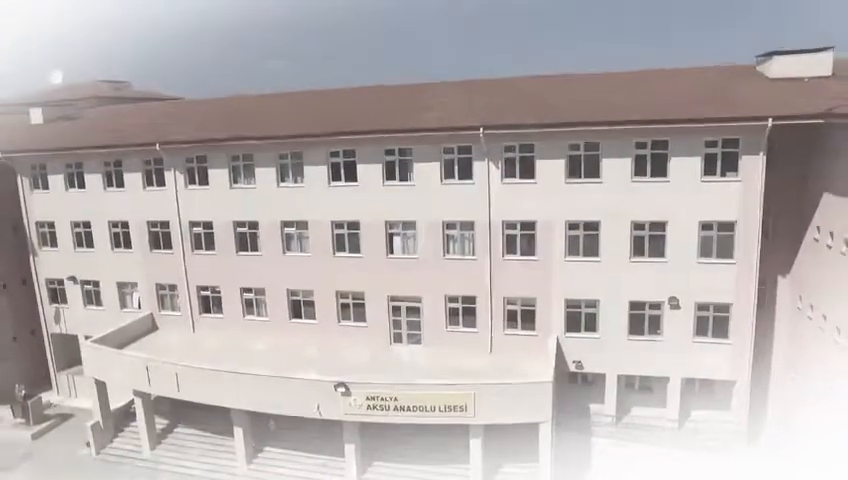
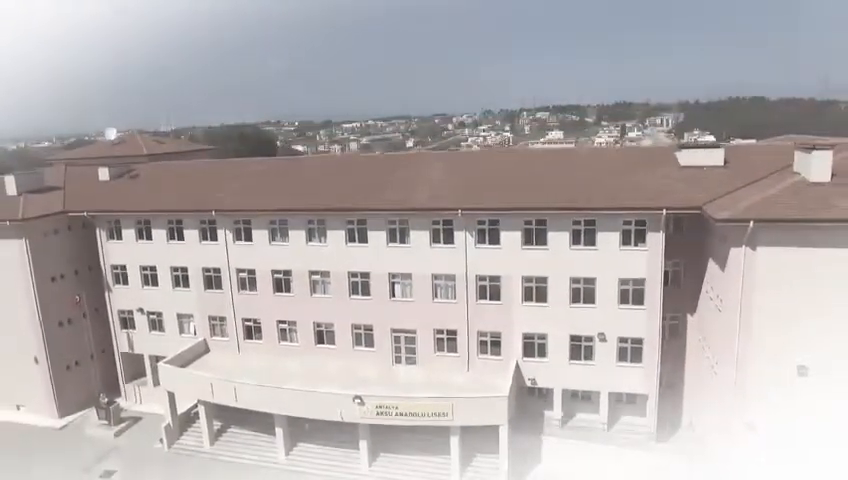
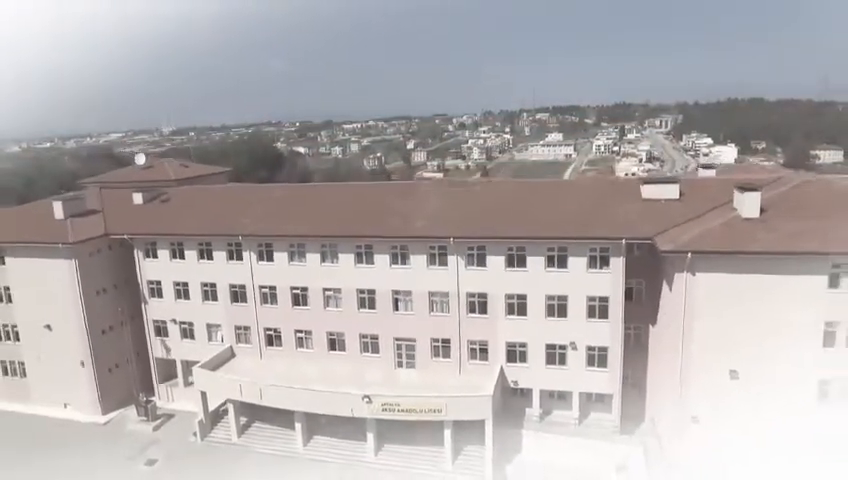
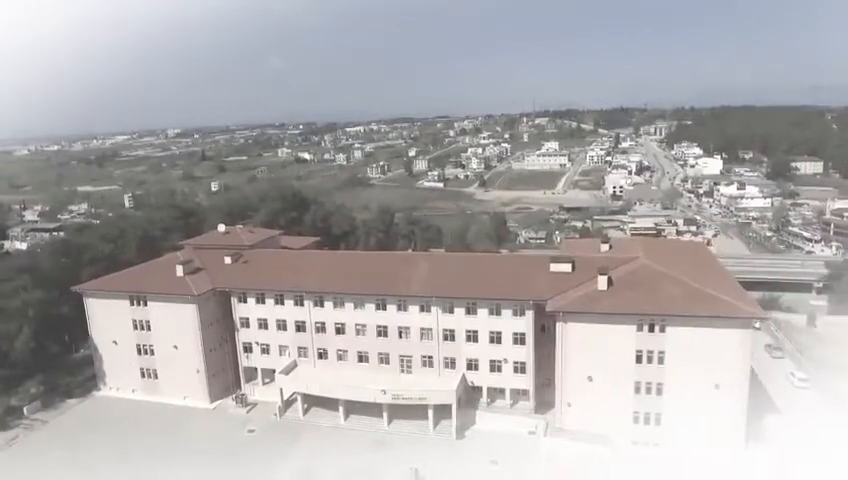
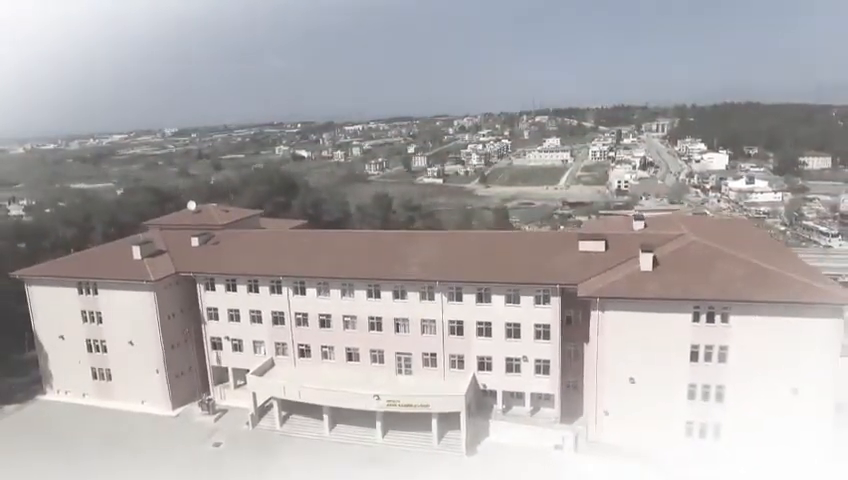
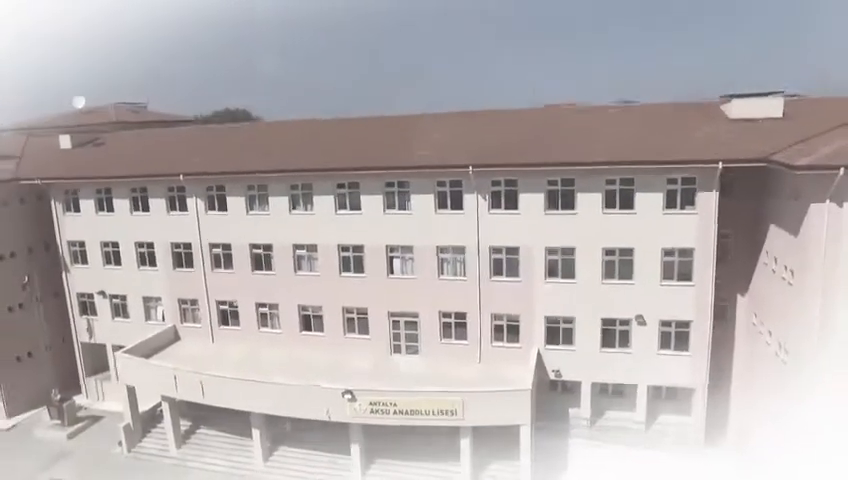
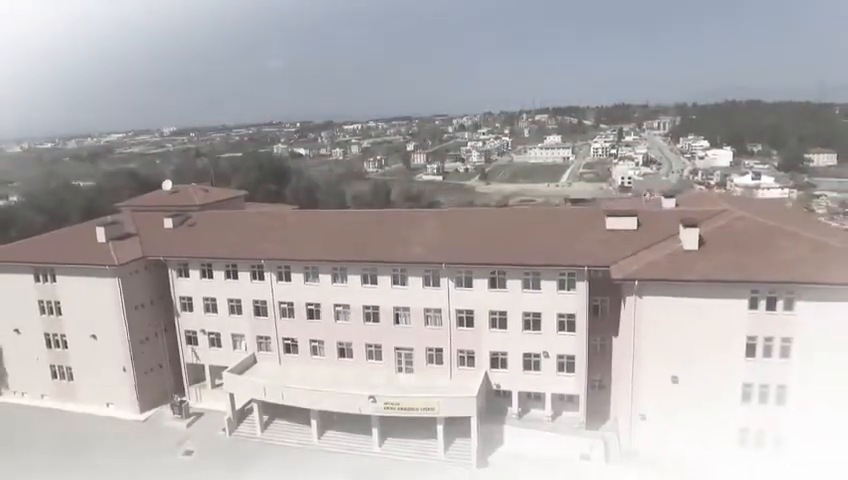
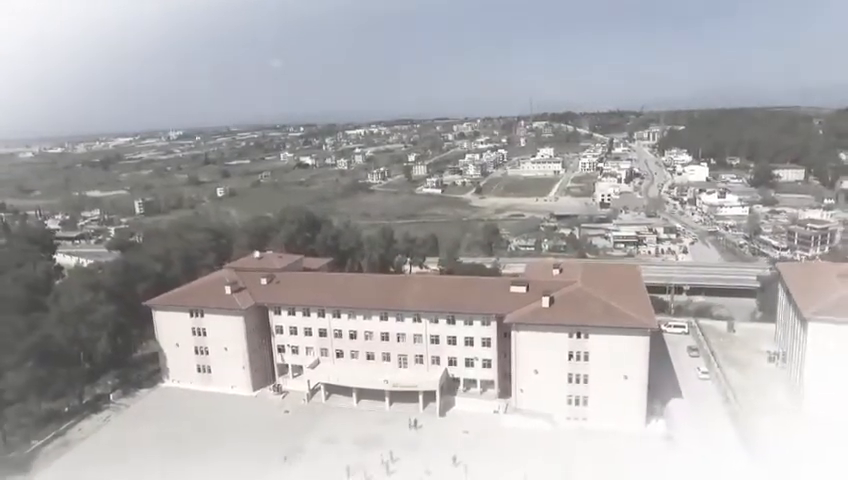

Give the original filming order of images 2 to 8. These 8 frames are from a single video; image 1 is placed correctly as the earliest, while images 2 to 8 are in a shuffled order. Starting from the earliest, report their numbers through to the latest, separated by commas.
6, 2, 3, 7, 5, 4, 8
